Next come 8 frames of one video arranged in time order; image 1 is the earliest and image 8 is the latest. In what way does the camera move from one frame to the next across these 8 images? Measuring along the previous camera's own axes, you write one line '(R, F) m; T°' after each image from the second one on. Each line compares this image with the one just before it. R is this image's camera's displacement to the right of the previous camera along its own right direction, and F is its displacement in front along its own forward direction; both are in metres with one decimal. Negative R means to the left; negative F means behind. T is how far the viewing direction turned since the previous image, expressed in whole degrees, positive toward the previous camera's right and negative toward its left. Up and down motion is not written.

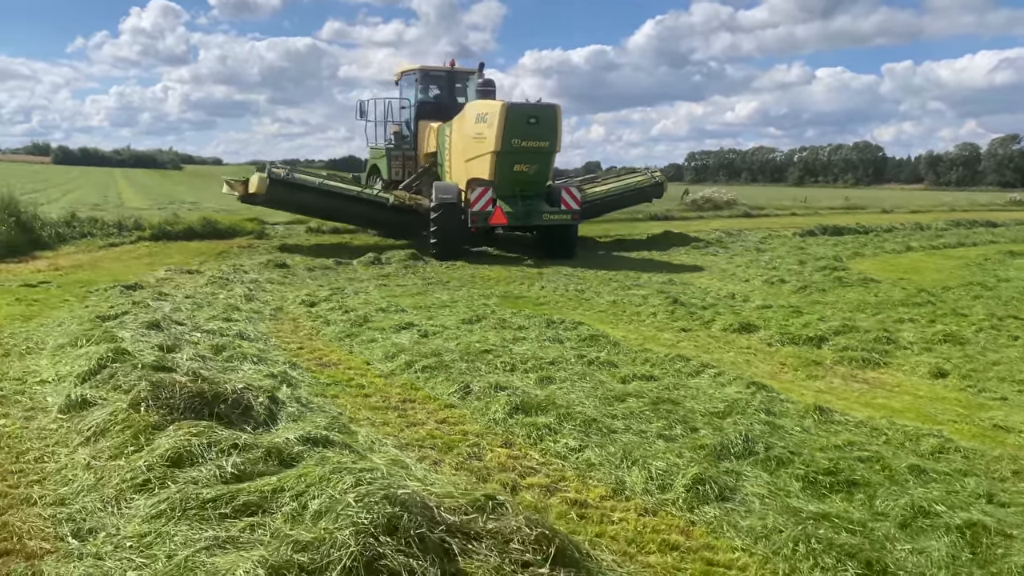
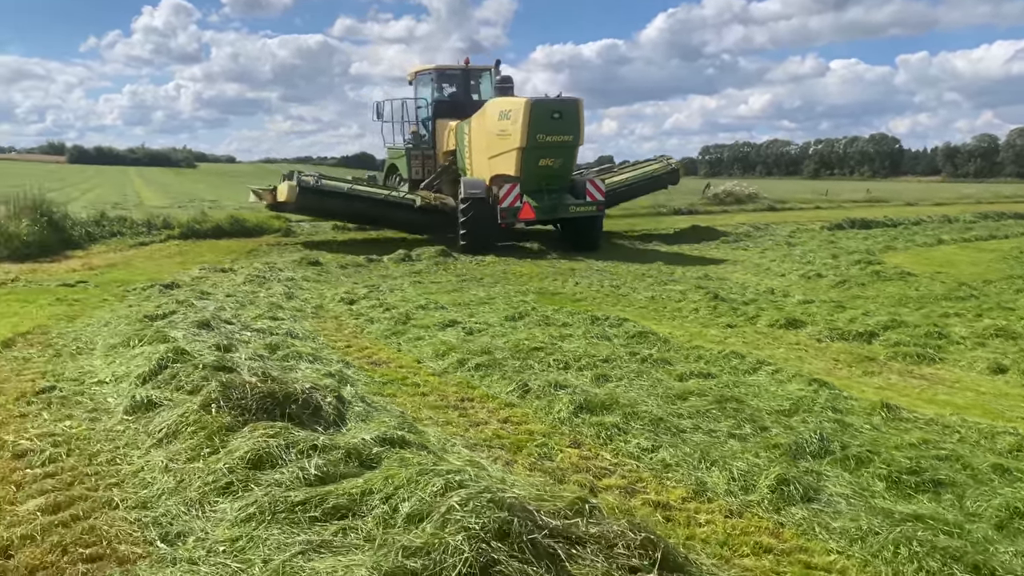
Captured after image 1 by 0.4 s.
(-0.2, +0.1) m; -1°
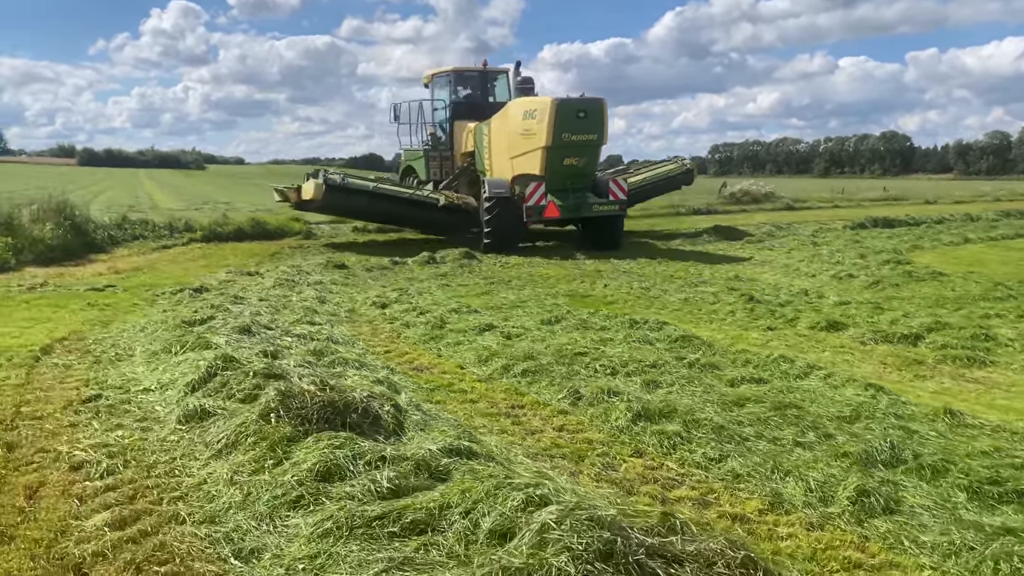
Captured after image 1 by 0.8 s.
(-0.2, +0.1) m; -1°
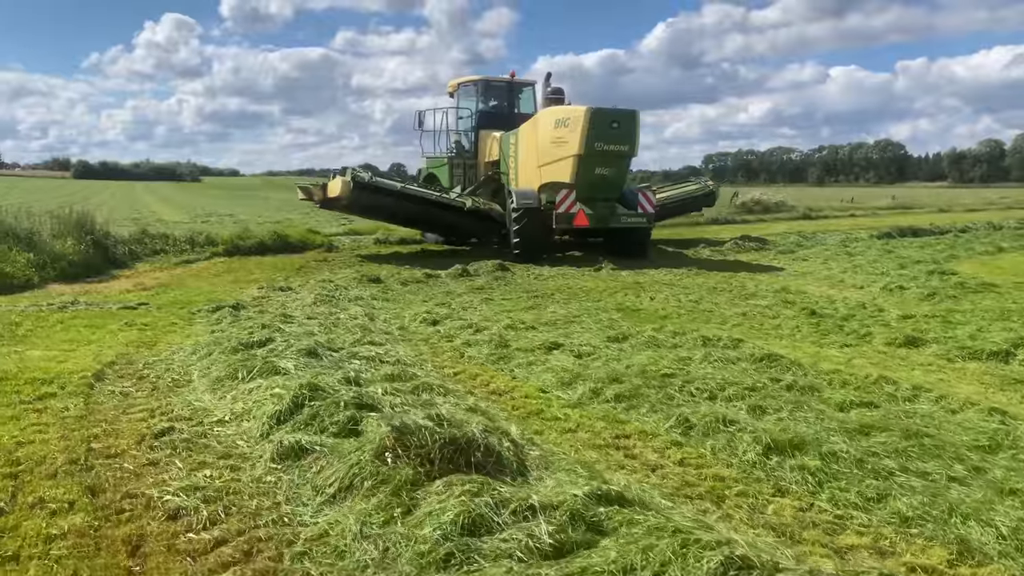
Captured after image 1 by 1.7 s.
(-0.5, +0.3) m; 0°
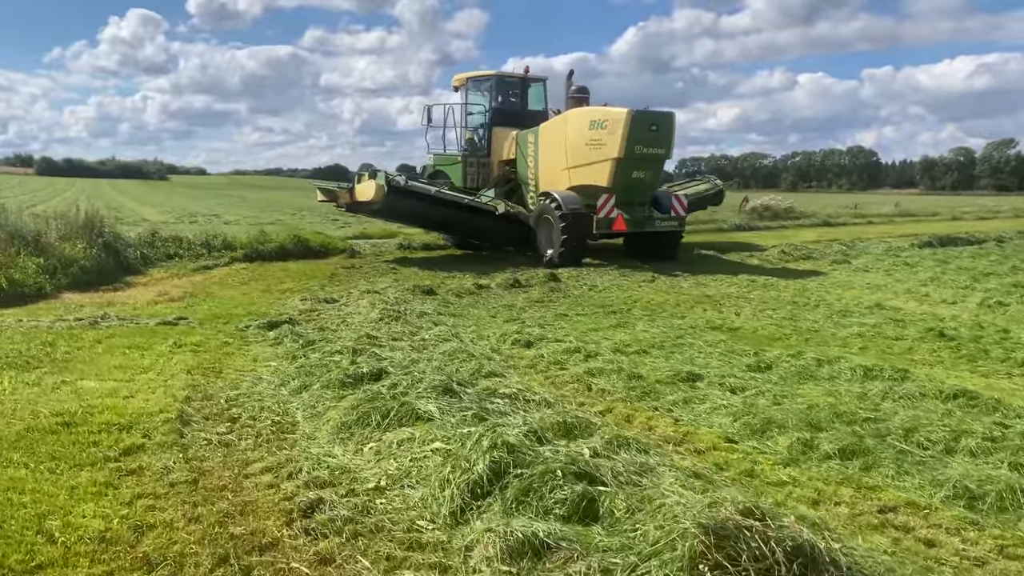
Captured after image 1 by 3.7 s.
(-1.0, +0.9) m; +2°
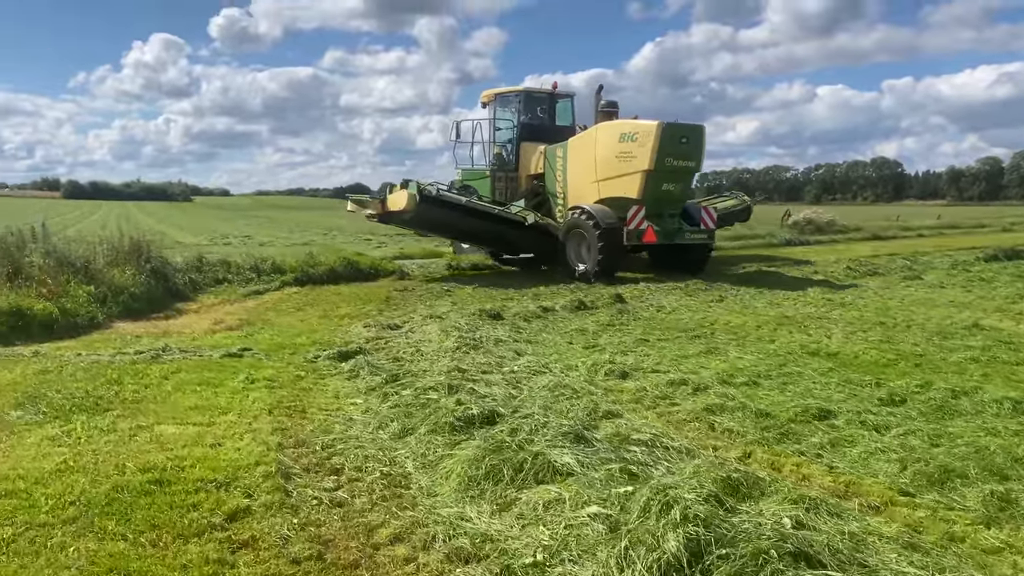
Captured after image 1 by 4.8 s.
(-0.5, +0.5) m; -1°
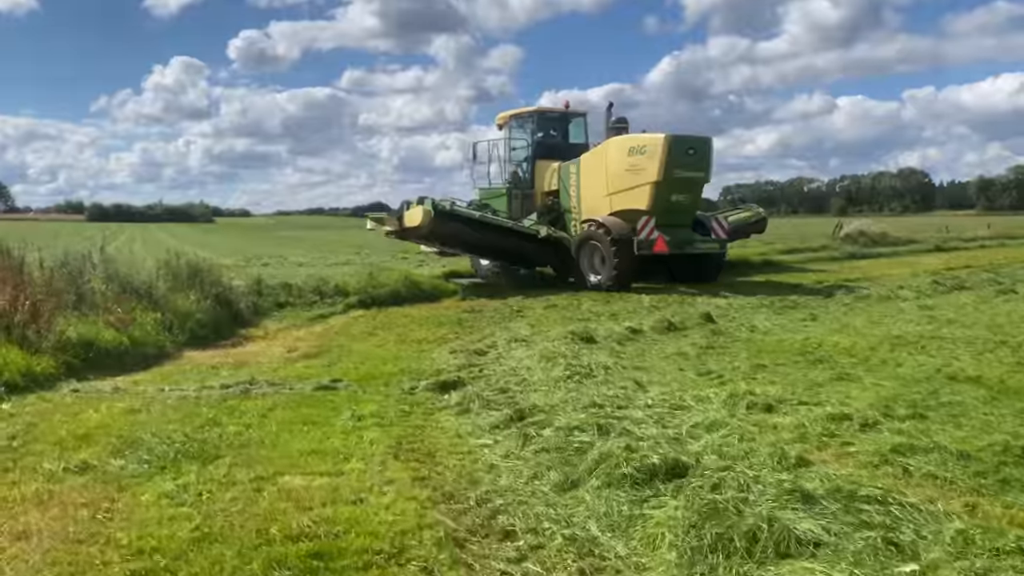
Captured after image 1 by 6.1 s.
(-0.7, +0.6) m; -1°
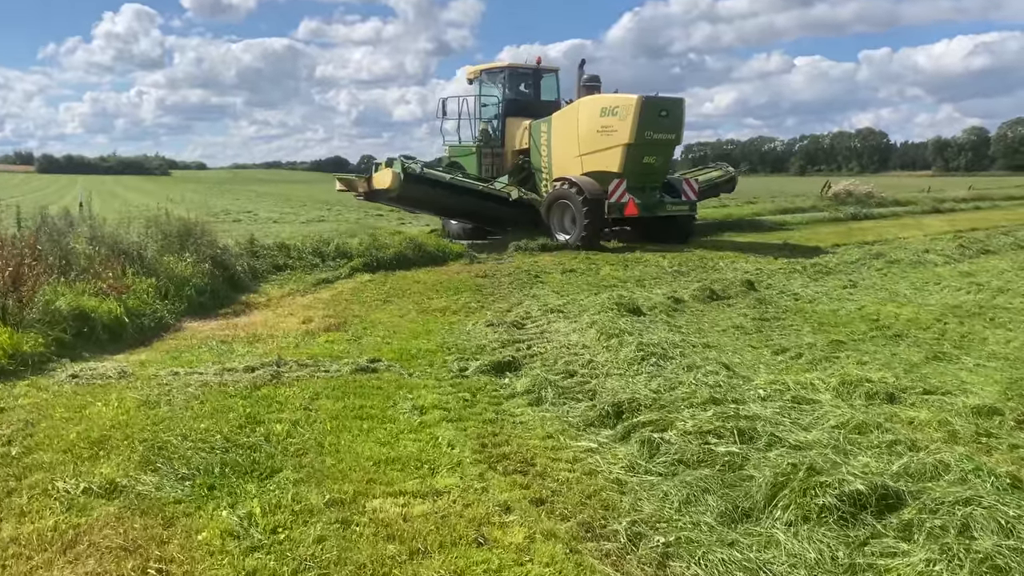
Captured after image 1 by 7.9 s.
(-0.7, +0.8) m; +3°
